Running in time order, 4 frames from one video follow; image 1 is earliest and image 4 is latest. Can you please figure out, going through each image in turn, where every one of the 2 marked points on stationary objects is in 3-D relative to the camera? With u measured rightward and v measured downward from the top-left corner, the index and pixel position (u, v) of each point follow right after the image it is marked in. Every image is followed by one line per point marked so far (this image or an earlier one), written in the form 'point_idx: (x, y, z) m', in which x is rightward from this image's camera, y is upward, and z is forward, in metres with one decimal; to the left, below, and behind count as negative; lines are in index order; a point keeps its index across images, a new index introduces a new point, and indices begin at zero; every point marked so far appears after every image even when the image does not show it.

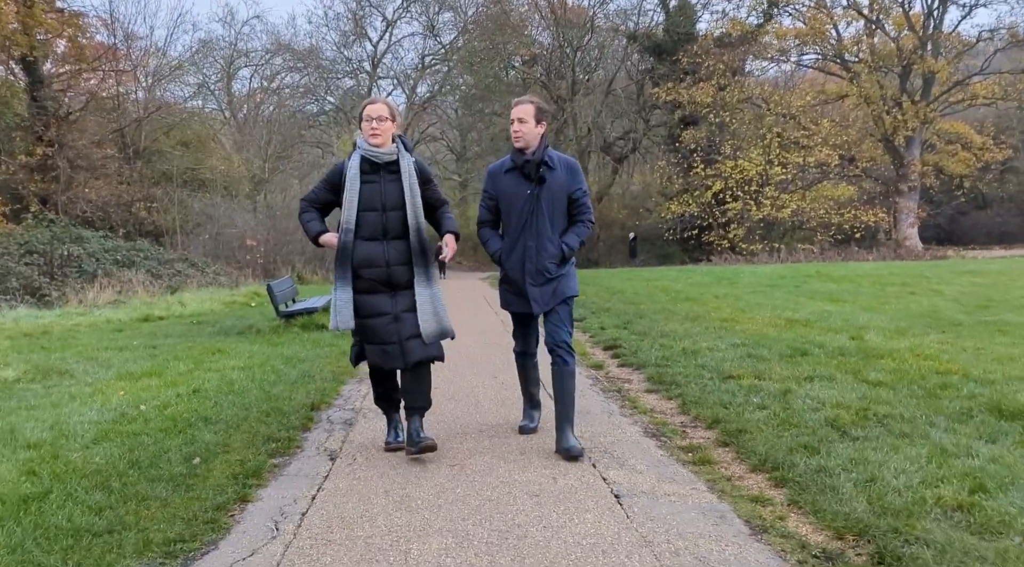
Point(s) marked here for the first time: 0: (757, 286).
0: (+4.3, 0.0, +14.8) m
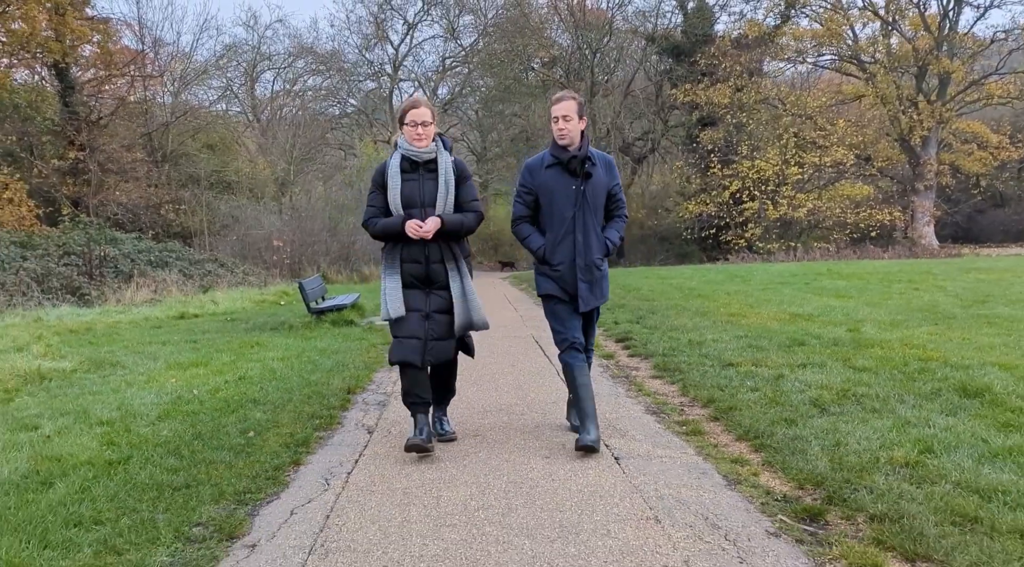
0: (+4.7, 0.0, +15.3) m
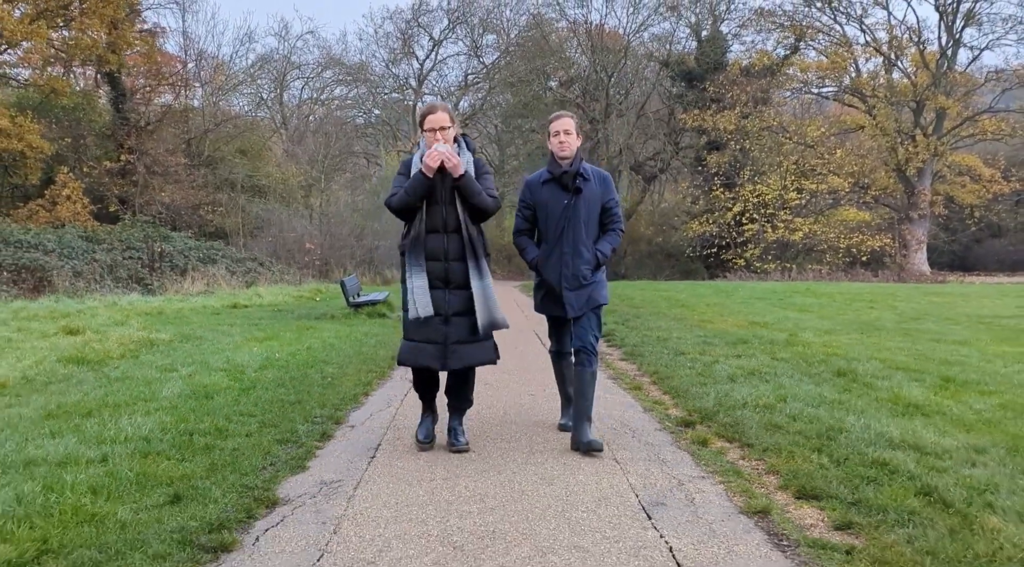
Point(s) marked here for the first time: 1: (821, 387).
0: (+4.8, -0.3, +17.3) m
1: (+2.4, -0.8, +6.5) m
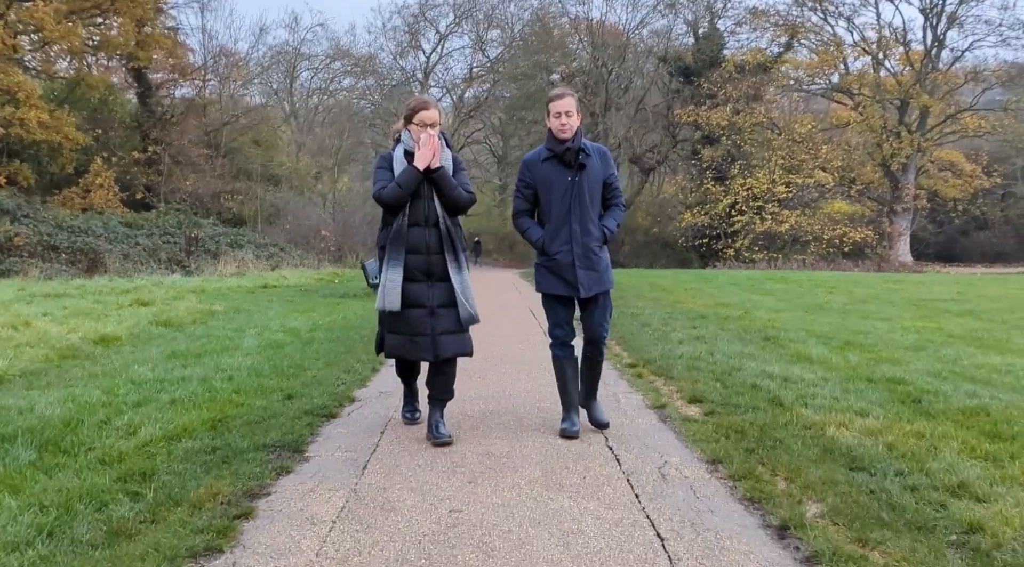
0: (+4.8, 0.0, +19.3) m
1: (+2.3, -0.6, +8.5) m
